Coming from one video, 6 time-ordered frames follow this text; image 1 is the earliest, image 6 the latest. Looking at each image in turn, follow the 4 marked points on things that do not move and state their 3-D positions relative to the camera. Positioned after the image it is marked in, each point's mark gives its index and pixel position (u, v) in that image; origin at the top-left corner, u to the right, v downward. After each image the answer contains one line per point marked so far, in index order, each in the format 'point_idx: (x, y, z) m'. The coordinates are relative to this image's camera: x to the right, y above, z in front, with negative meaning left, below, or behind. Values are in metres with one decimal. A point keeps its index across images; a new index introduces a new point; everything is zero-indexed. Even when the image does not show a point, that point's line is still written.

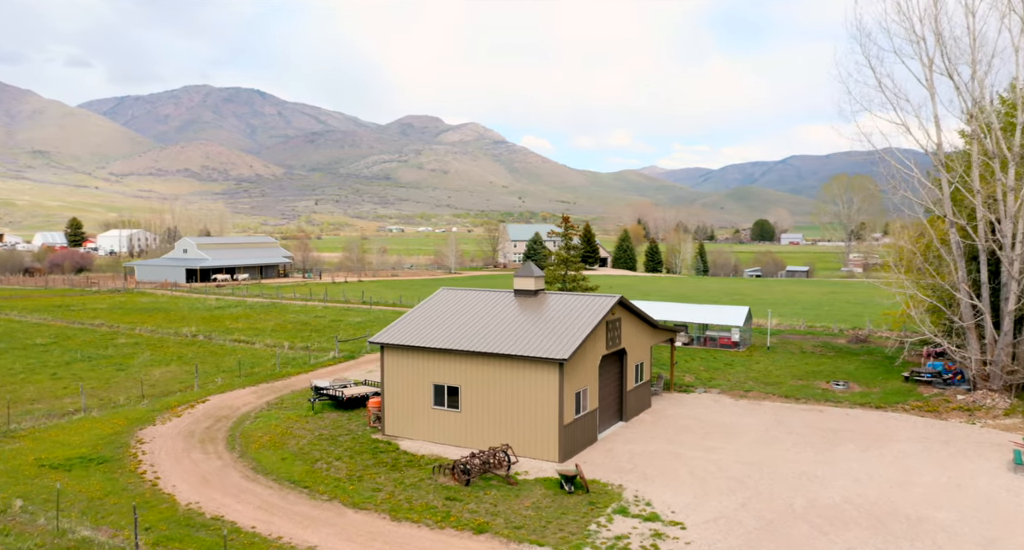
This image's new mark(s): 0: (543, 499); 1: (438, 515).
0: (+0.9, -6.1, +19.5) m
1: (-1.9, -6.2, +18.5) m
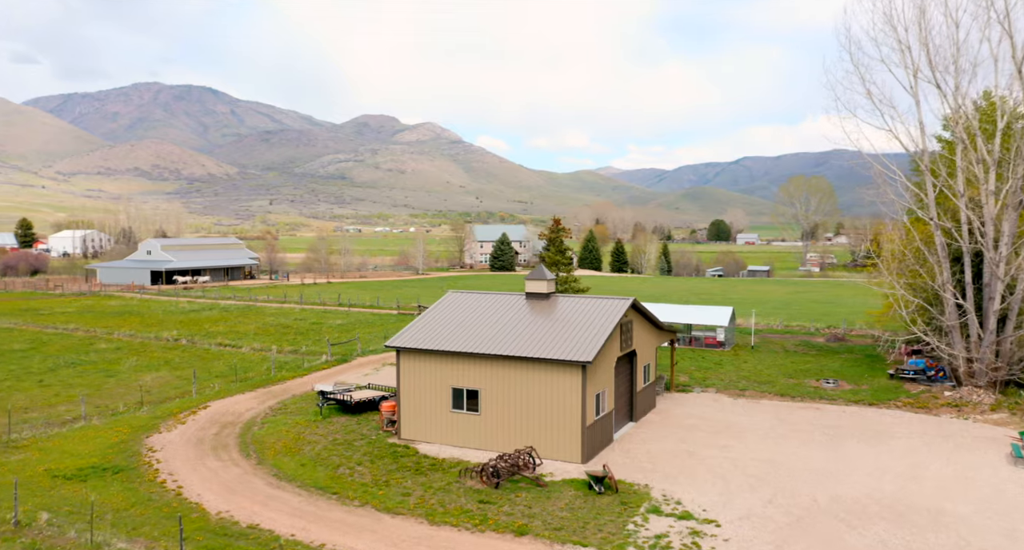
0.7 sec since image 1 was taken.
0: (+1.8, -6.2, +19.7) m
1: (-0.9, -6.3, +18.6) m
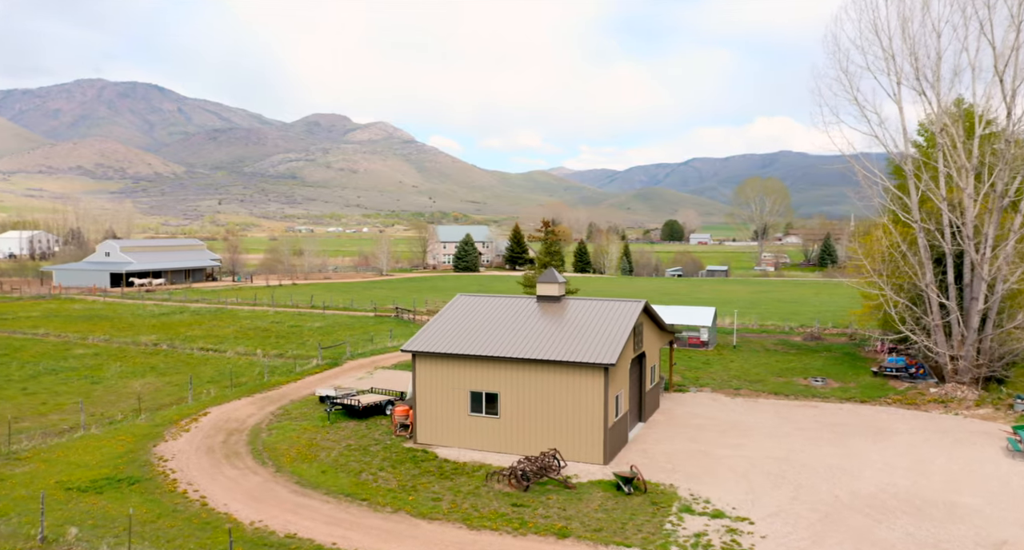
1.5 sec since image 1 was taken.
0: (+2.7, -6.3, +19.9) m
1: (+0.1, -6.4, +18.6) m
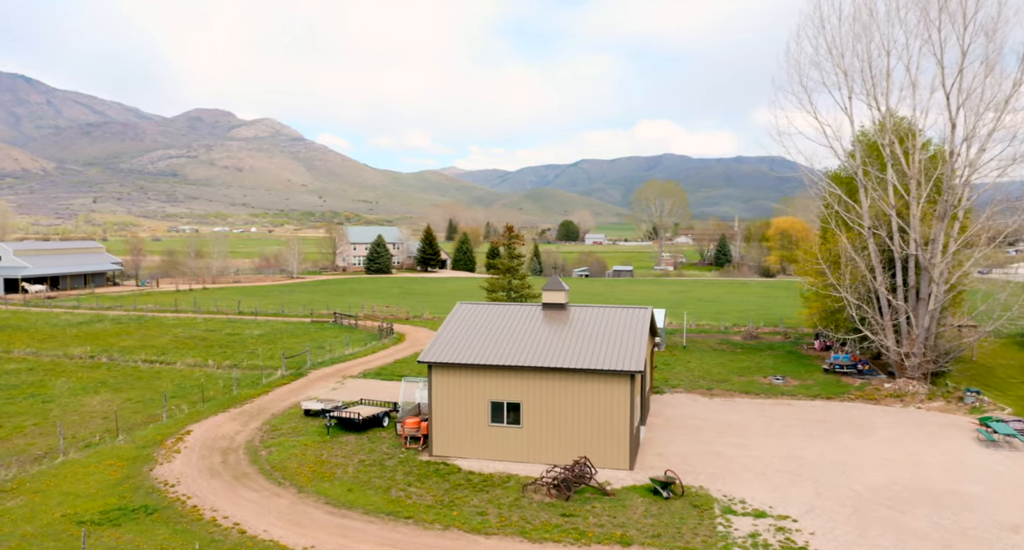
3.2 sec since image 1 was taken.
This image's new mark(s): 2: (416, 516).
0: (+4.0, -6.6, +20.3) m
1: (+1.5, -6.7, +18.7) m
2: (-2.7, -6.7, +19.8) m
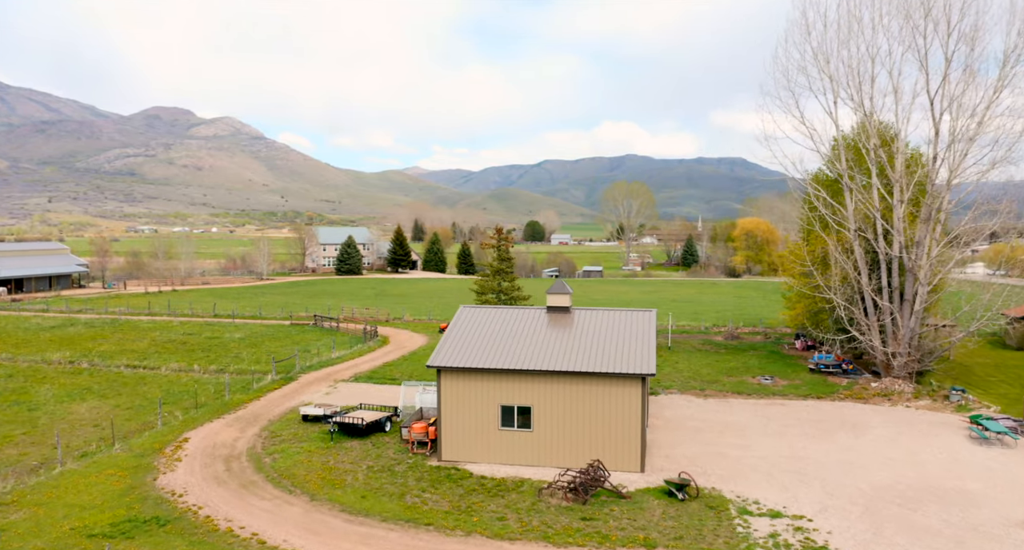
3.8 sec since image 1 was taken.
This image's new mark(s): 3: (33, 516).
0: (+4.5, -6.7, +20.4) m
1: (+2.1, -6.8, +18.7) m
2: (-2.1, -6.8, +19.7) m
3: (-13.2, -6.6, +19.7) m
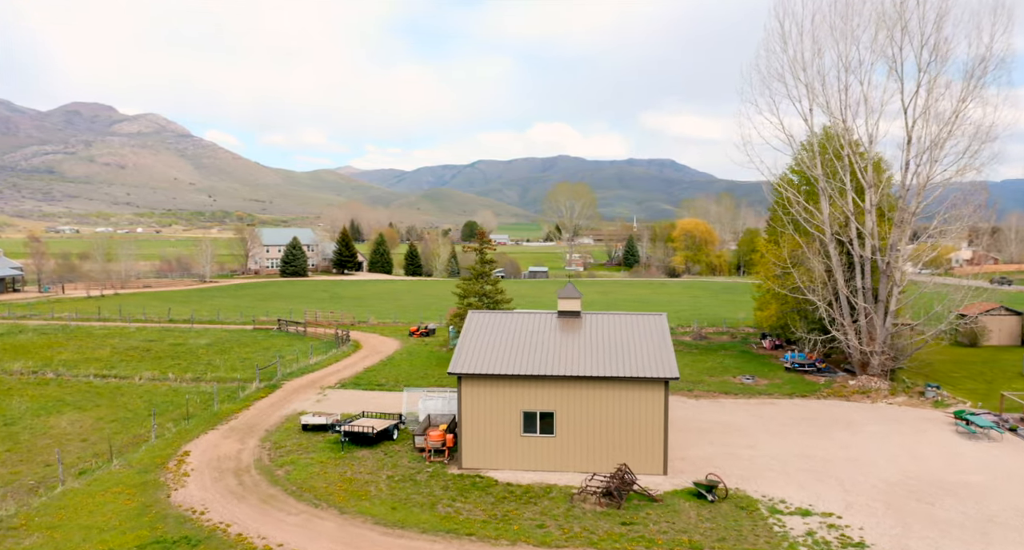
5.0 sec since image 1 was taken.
0: (+5.5, -6.8, +20.8) m
1: (+3.3, -7.0, +18.9) m
2: (-1.0, -7.0, +19.5) m
3: (-12.0, -6.8, +18.6) m
